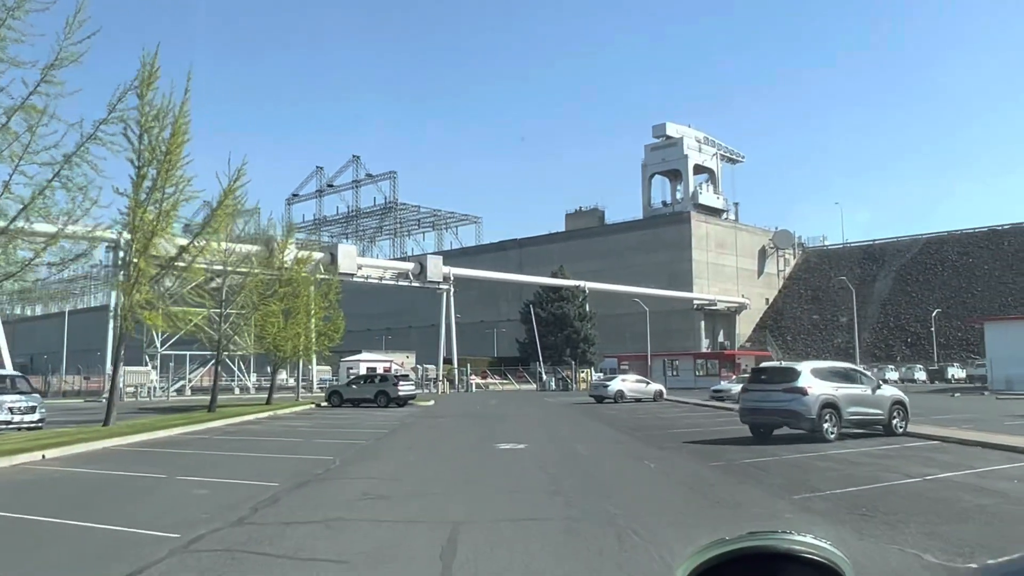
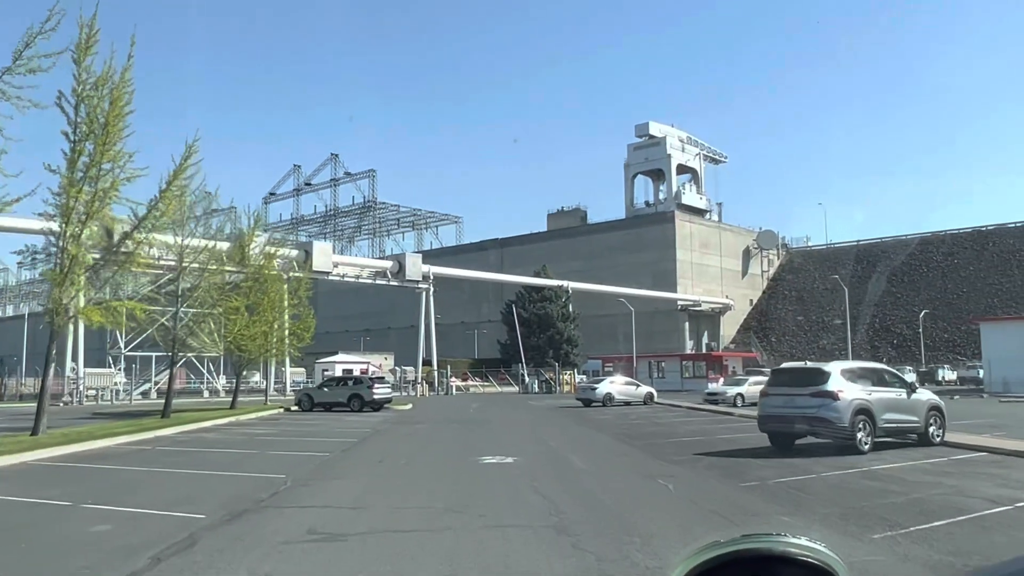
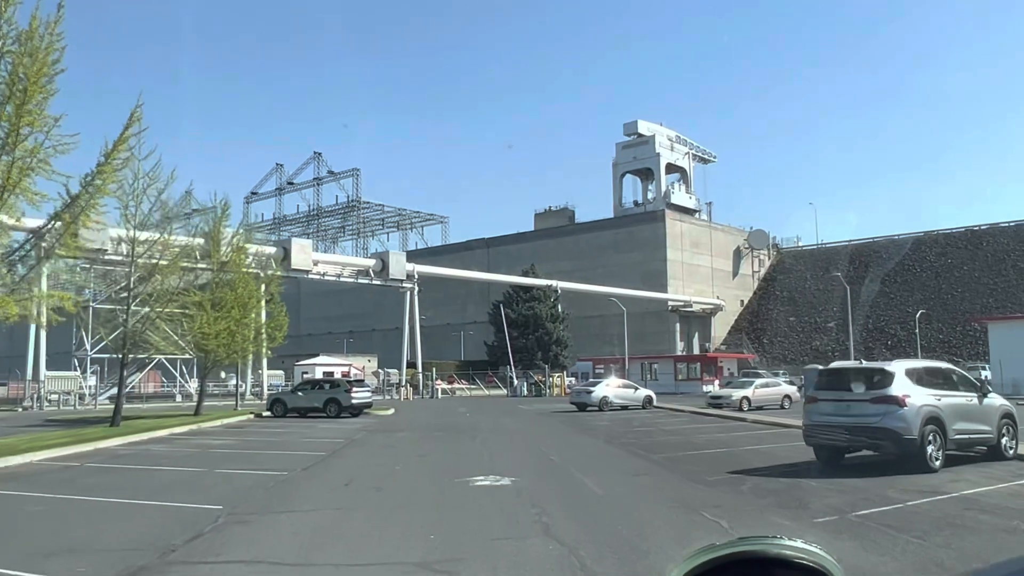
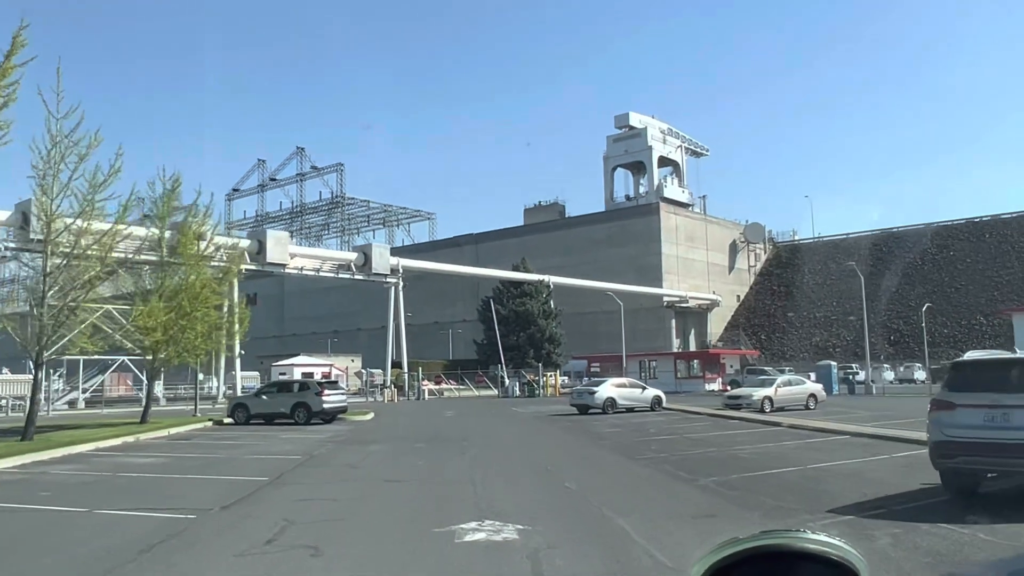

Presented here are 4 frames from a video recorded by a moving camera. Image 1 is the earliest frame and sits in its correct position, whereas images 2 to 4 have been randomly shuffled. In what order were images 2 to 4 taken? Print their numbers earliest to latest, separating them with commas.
2, 3, 4
